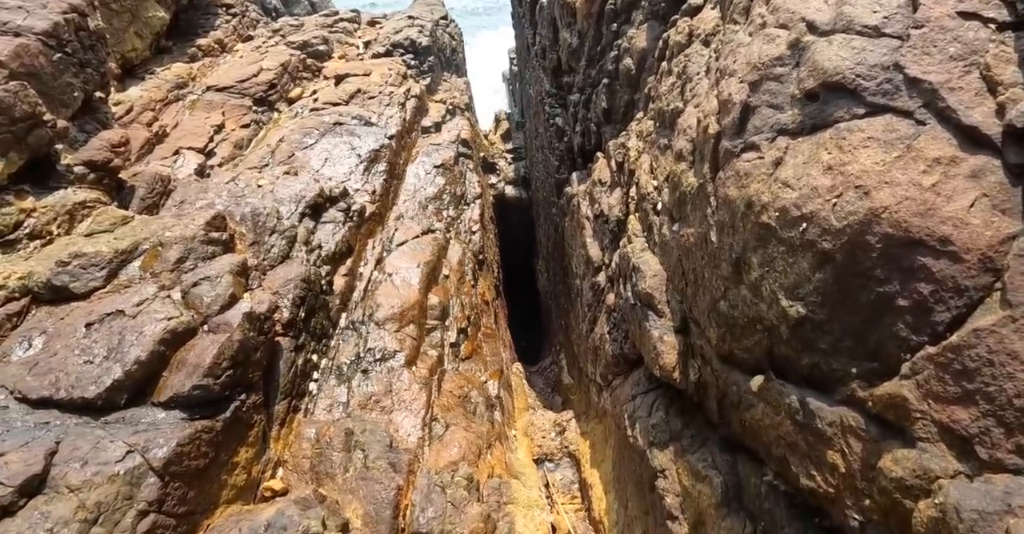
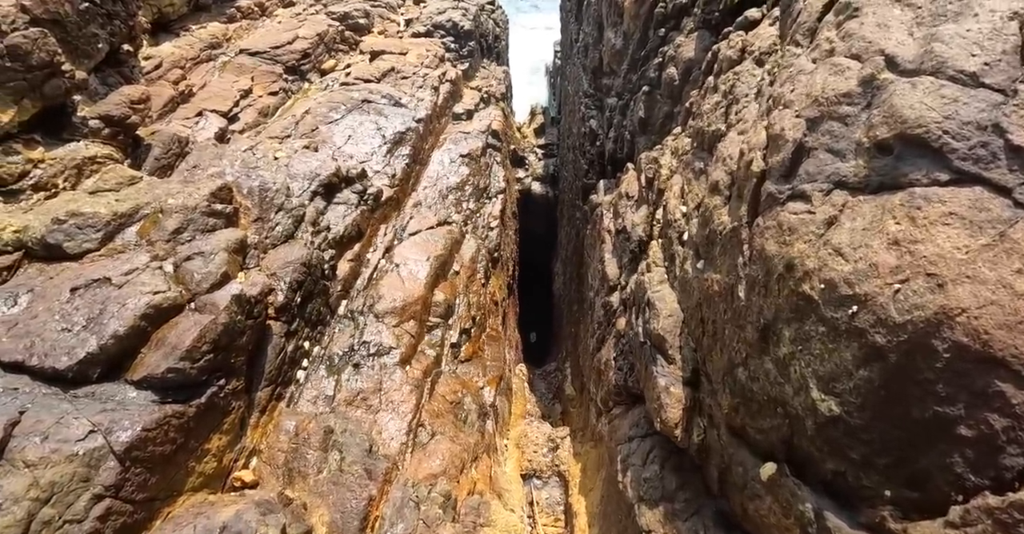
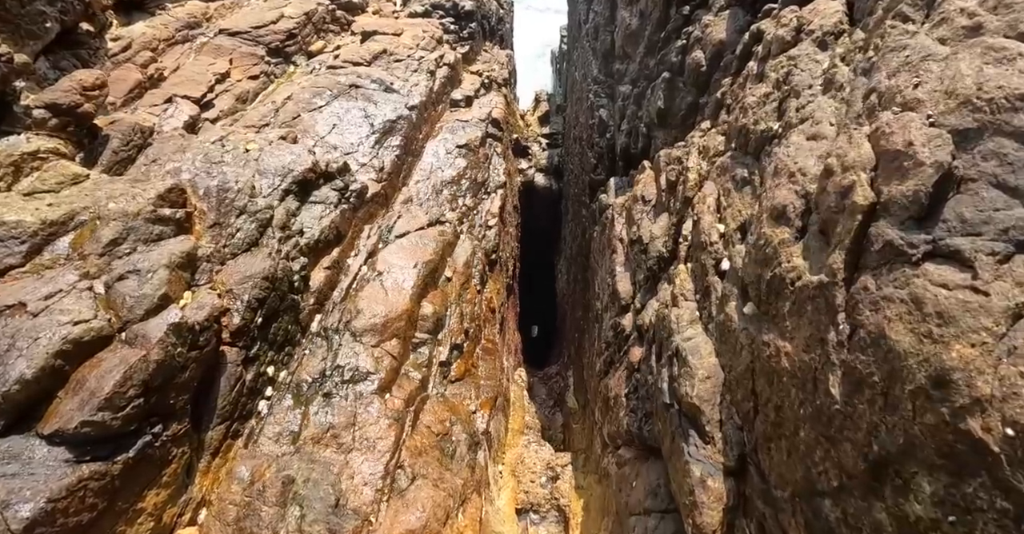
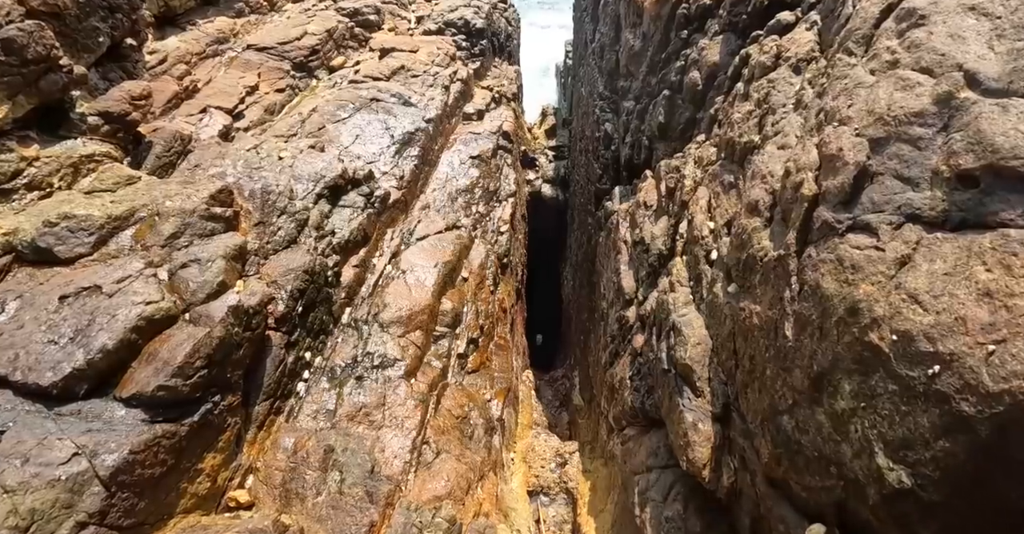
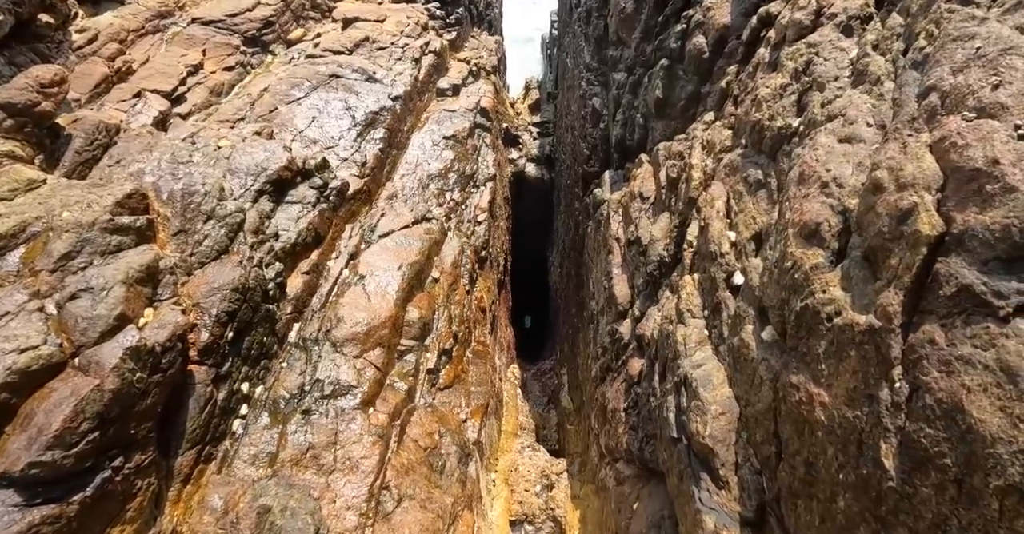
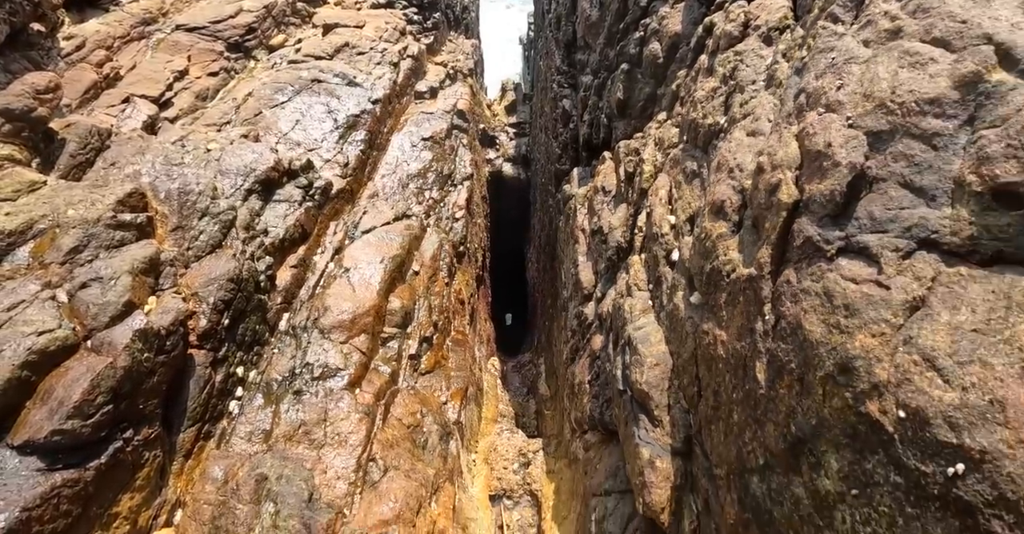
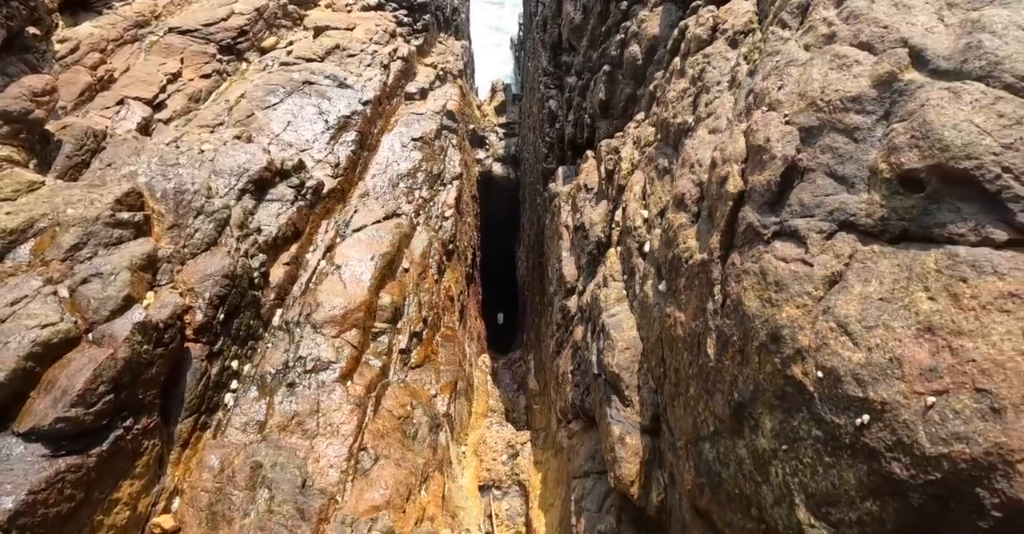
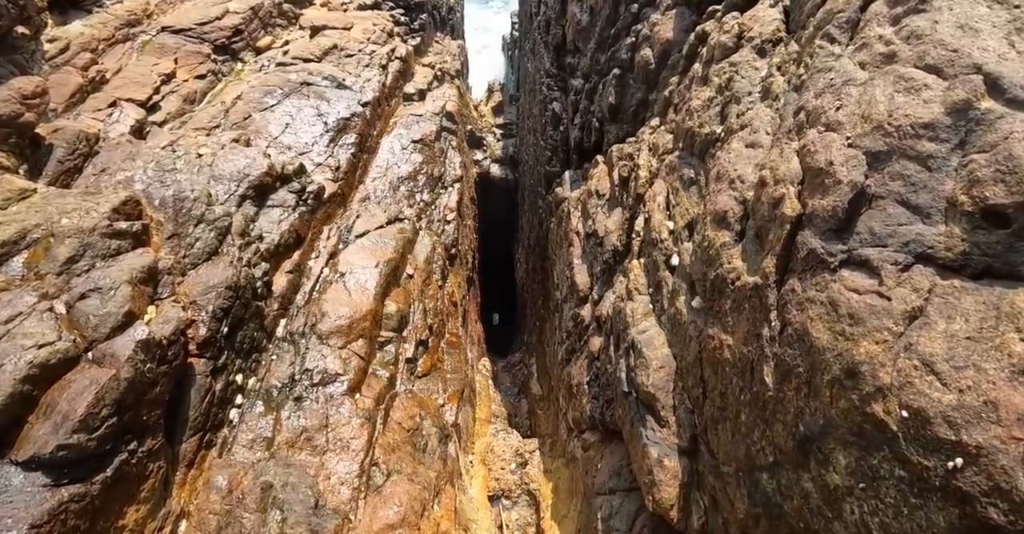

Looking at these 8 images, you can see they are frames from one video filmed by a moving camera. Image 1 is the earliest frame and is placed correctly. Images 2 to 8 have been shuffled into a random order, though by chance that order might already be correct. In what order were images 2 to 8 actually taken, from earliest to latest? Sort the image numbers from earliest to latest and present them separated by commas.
2, 4, 3, 5, 6, 7, 8
